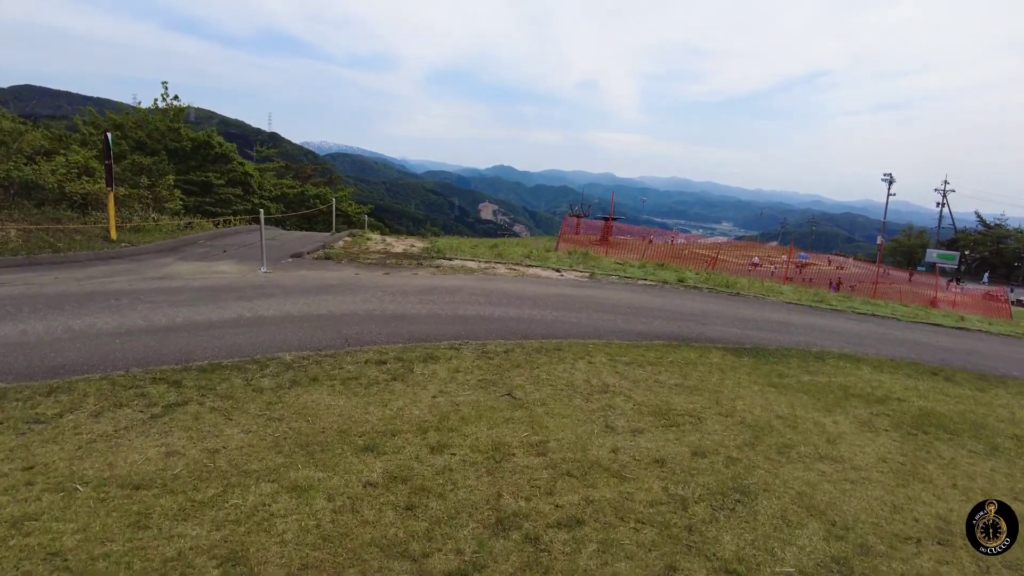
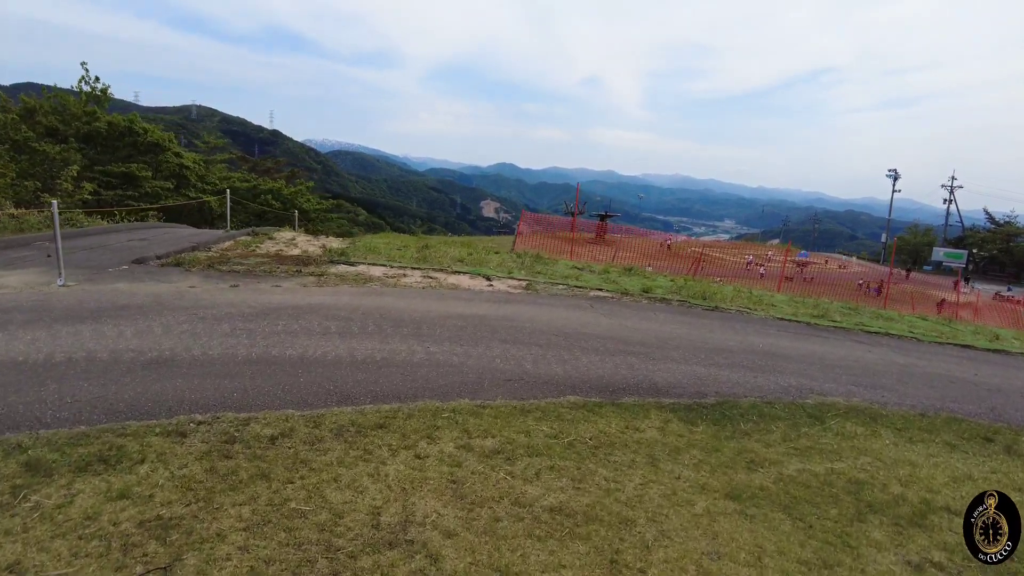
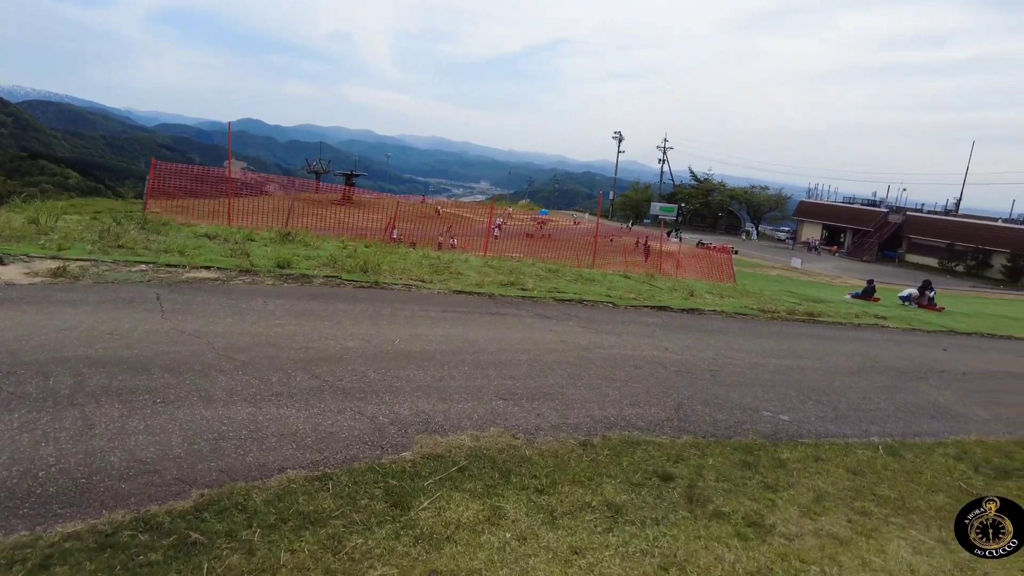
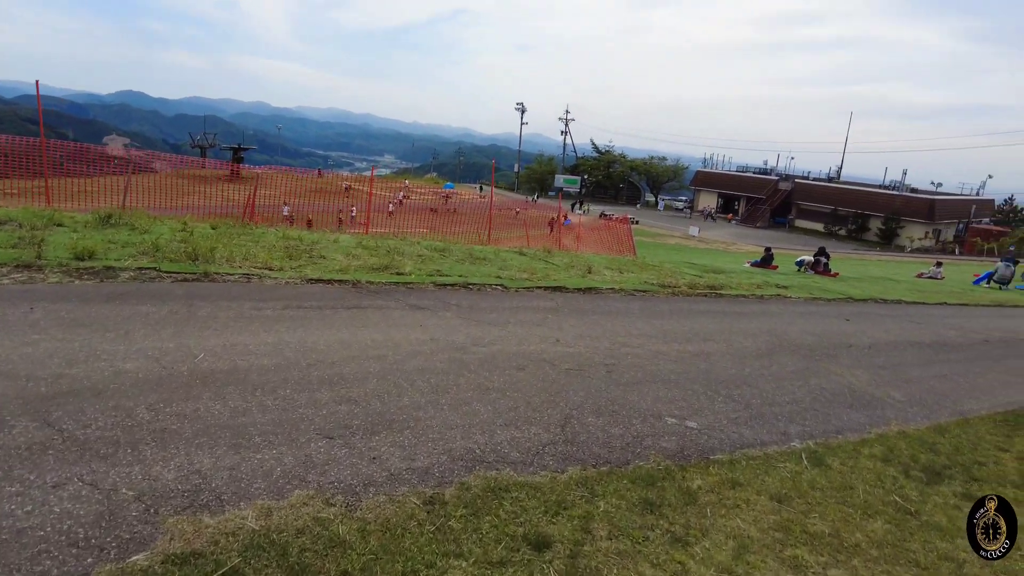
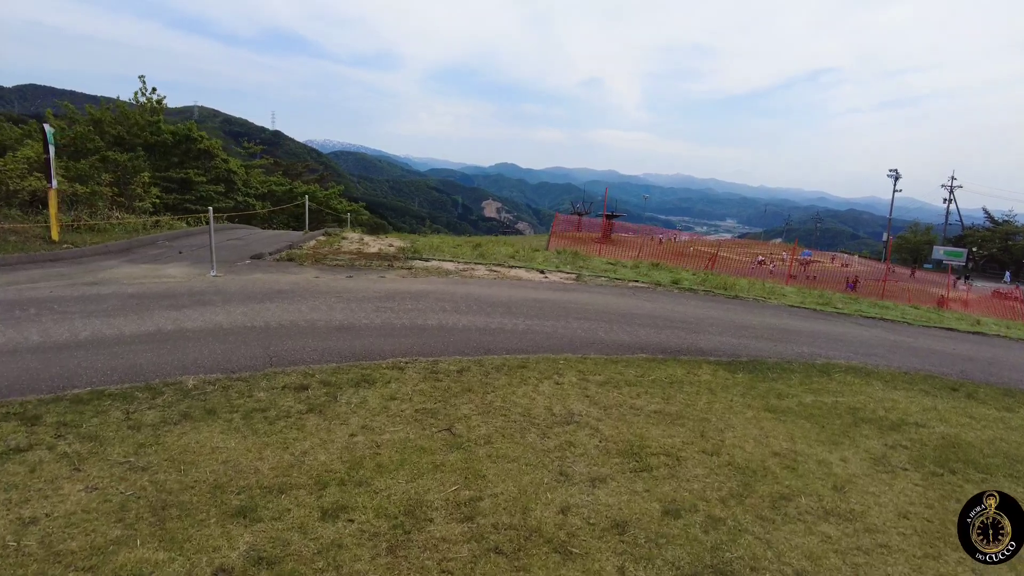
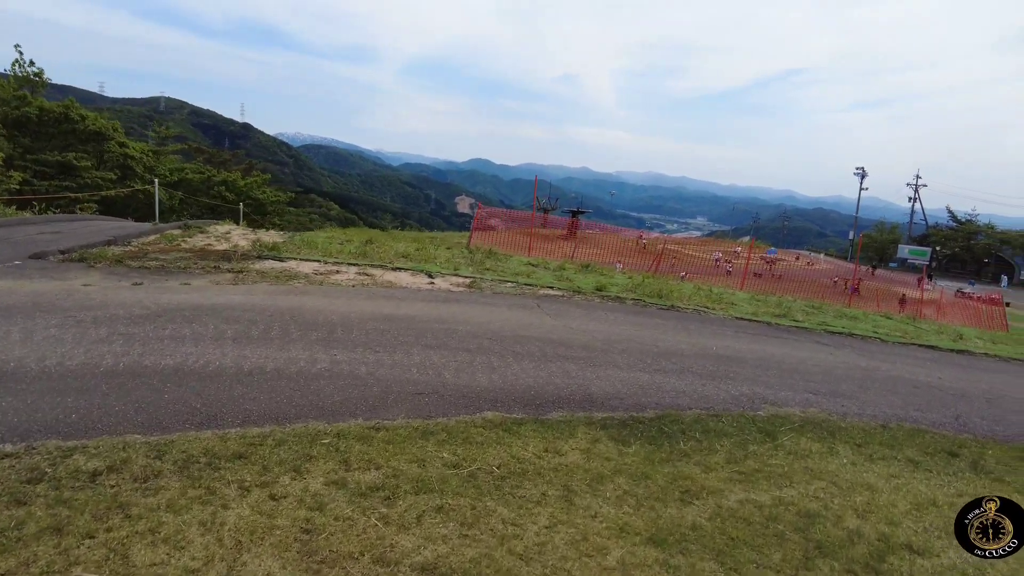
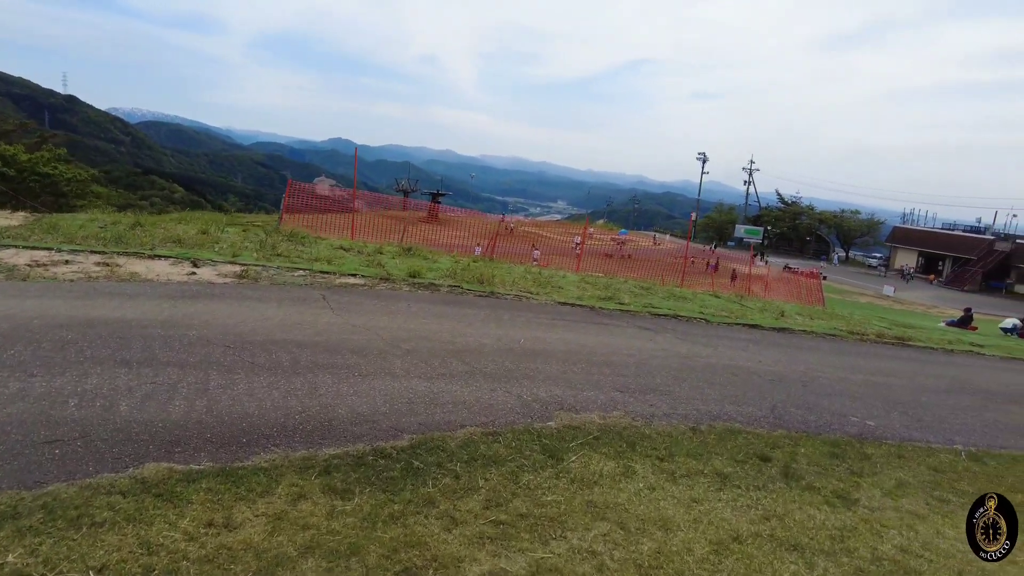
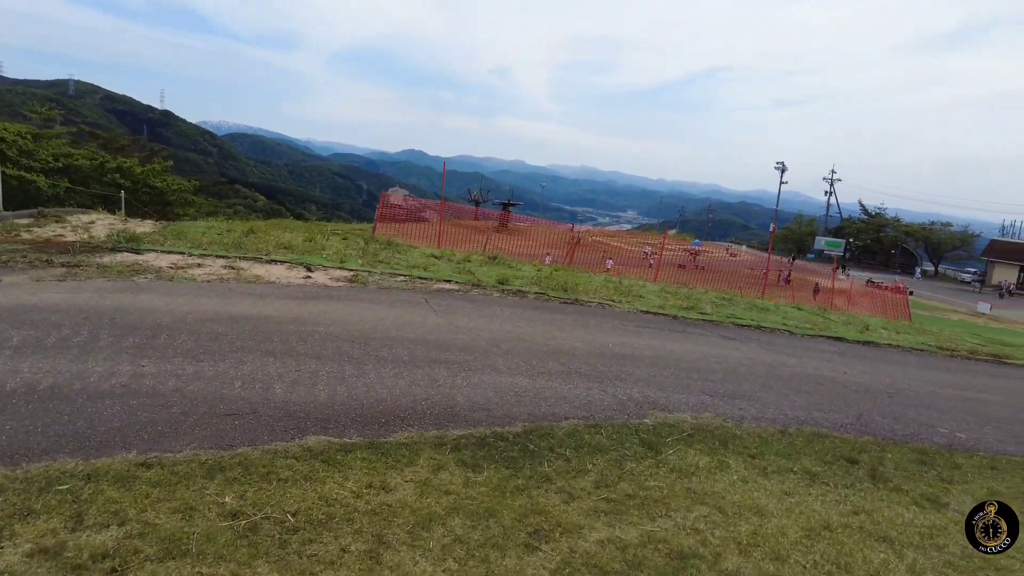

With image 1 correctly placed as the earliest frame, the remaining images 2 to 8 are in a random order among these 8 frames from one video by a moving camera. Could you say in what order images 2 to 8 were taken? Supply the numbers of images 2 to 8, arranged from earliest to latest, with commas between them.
5, 2, 6, 8, 7, 3, 4
